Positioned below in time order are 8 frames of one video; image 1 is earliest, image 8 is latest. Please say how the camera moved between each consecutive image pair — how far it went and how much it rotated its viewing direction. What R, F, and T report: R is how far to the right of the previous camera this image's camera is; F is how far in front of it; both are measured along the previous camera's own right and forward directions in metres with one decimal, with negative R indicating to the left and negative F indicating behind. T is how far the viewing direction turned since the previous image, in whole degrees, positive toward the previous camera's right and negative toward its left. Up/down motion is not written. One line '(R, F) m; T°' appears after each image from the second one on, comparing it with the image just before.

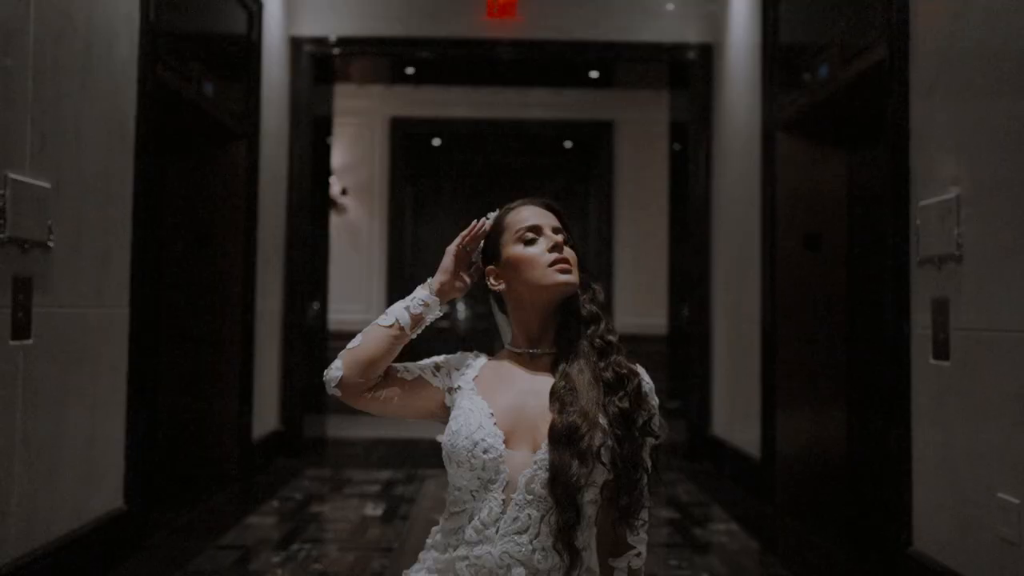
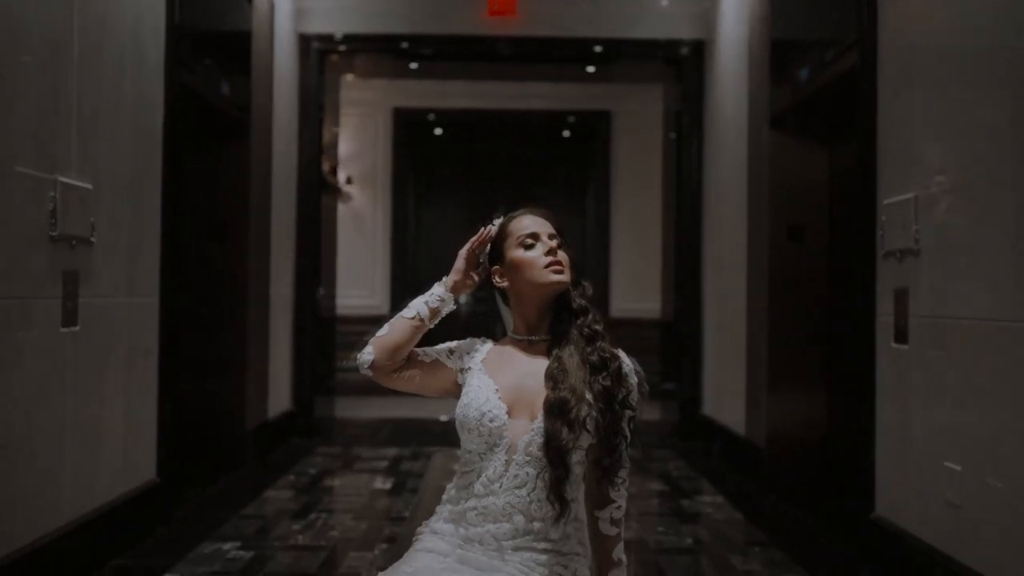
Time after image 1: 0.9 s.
(0.0, -0.3) m; 0°
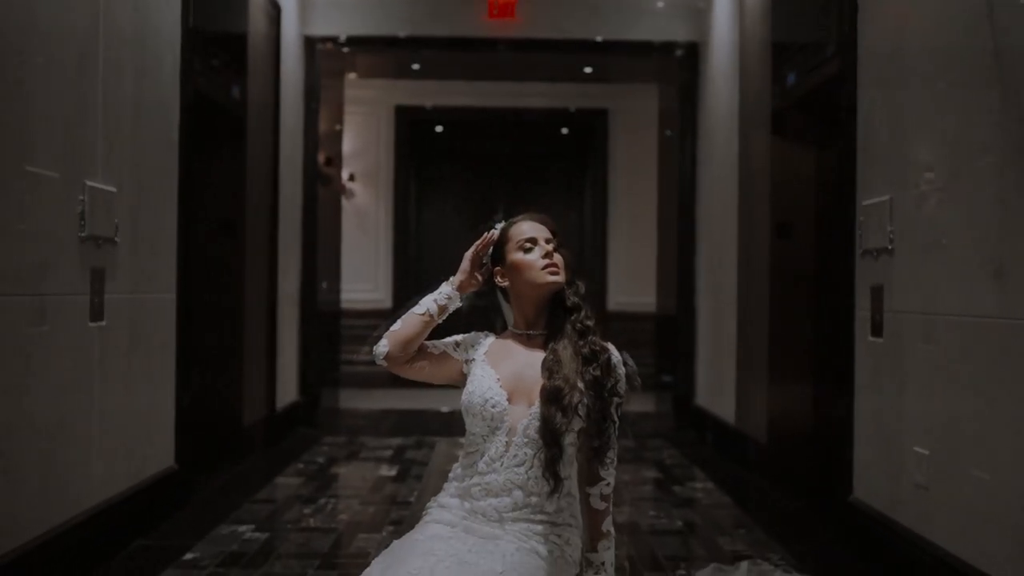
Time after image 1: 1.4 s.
(0.0, -0.2) m; 0°
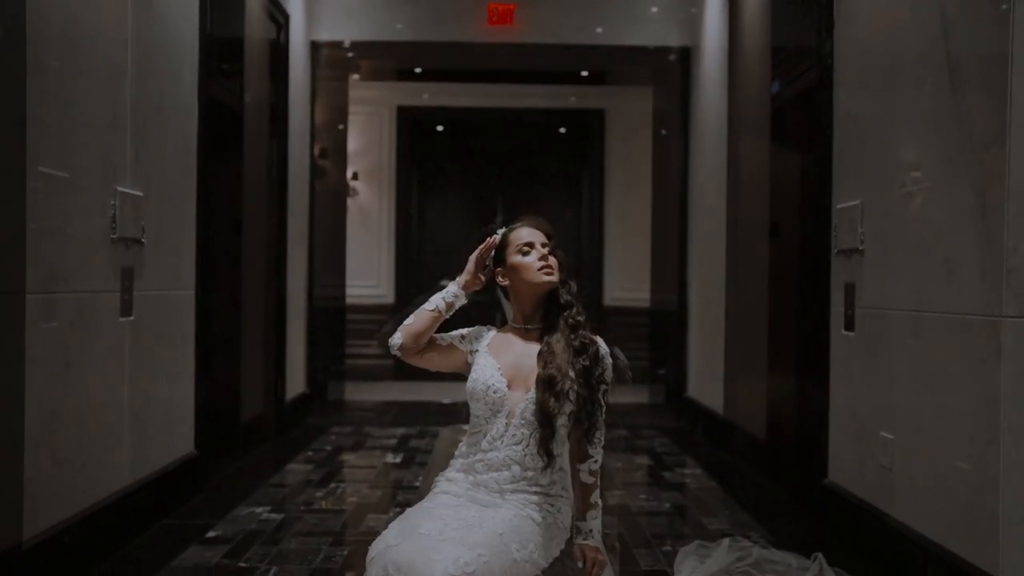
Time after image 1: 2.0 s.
(0.0, -0.2) m; 0°
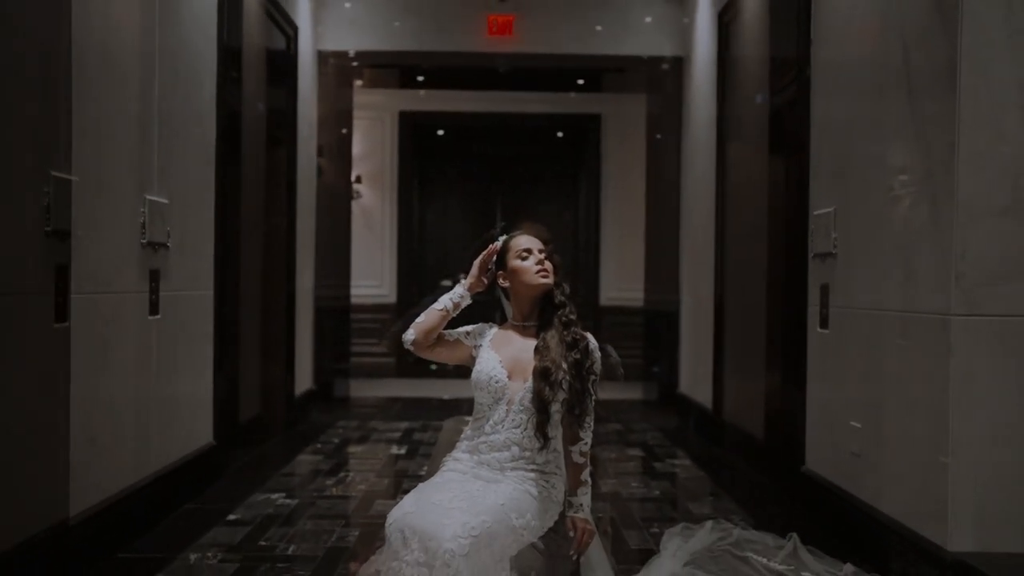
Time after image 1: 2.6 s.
(0.0, -0.3) m; 0°
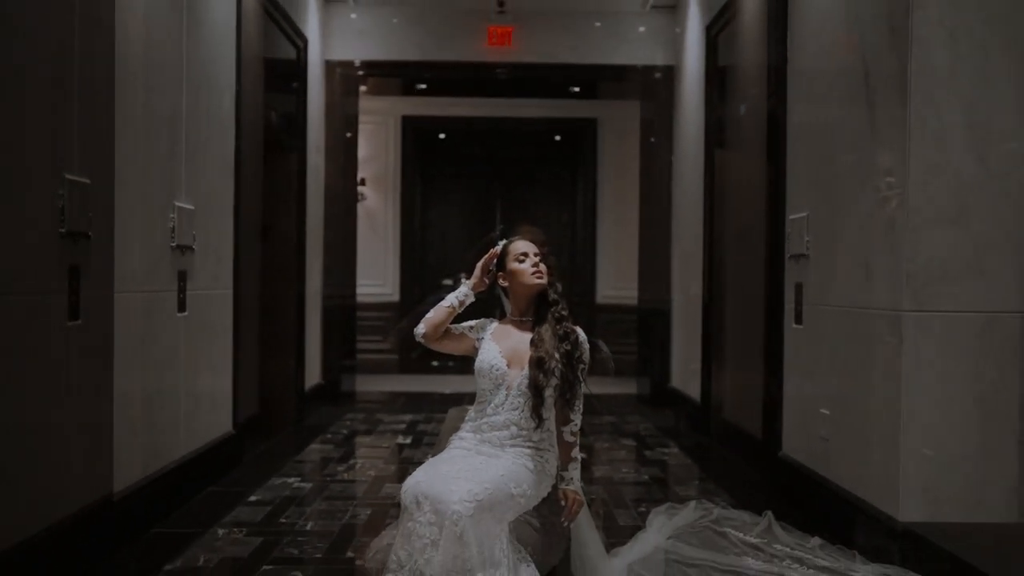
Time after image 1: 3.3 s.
(0.0, -0.3) m; 0°
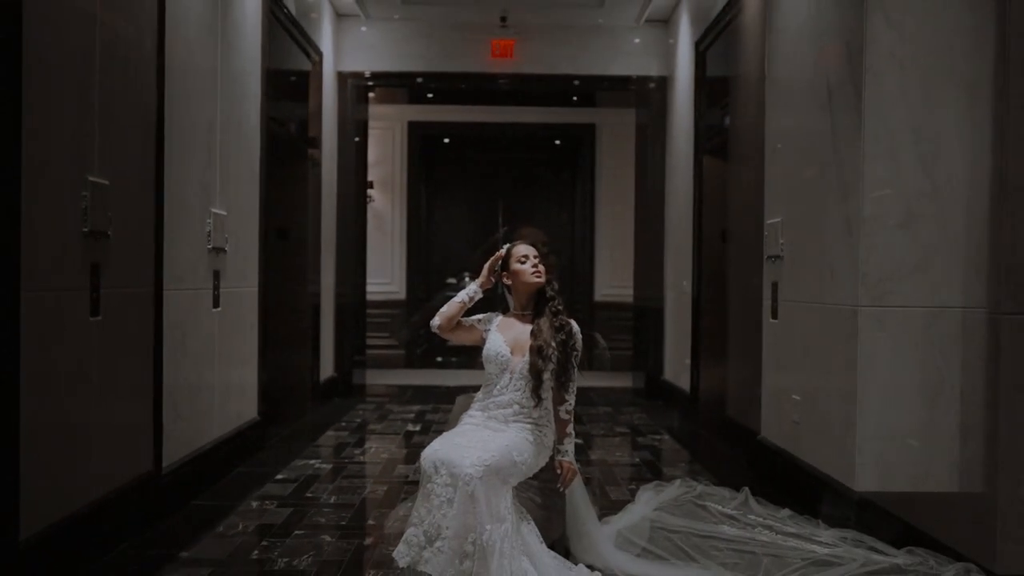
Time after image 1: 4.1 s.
(0.0, -0.4) m; 0°
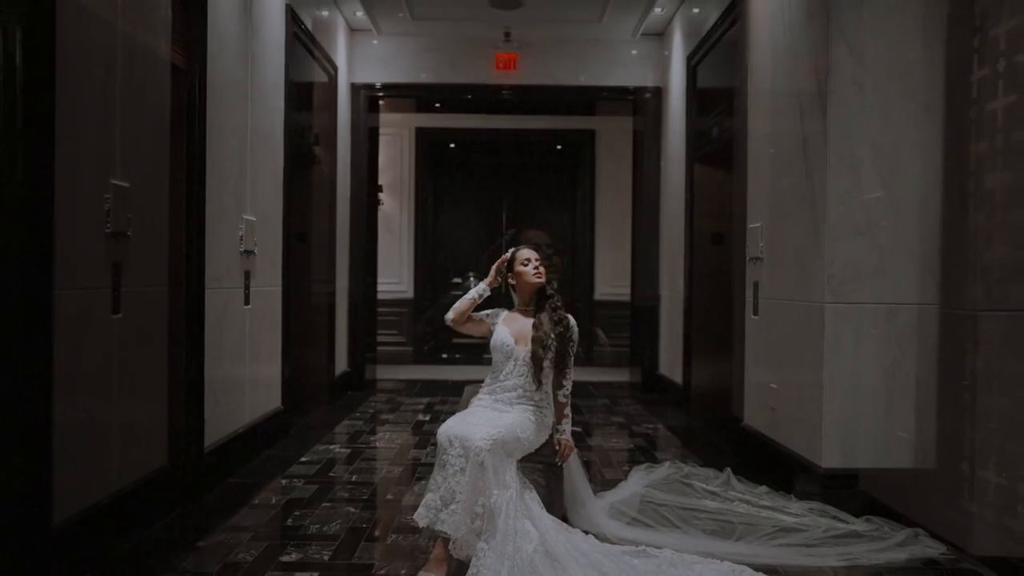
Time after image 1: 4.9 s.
(0.0, -0.4) m; 0°
